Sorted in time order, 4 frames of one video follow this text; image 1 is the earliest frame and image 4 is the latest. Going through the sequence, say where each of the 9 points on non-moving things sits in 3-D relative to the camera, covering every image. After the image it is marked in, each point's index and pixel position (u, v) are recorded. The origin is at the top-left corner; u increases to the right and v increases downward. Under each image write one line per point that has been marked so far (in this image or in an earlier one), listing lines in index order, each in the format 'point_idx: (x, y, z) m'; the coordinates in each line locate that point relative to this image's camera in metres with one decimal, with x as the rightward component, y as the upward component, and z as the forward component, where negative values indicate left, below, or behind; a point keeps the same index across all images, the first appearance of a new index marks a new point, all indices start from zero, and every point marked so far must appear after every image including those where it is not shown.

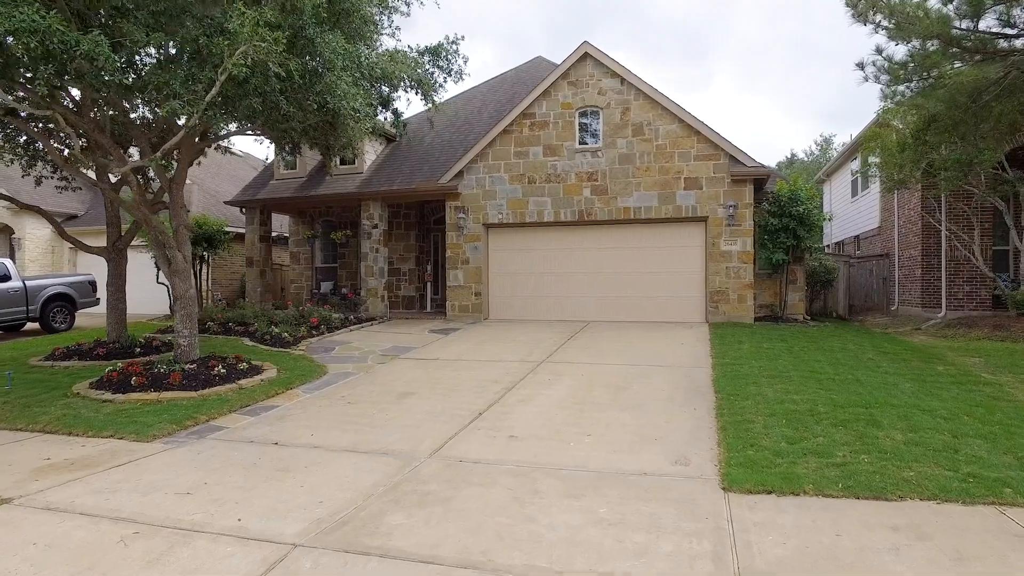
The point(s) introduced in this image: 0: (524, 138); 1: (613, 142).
0: (+0.2, +2.8, +12.7) m
1: (+1.8, +2.6, +12.2) m
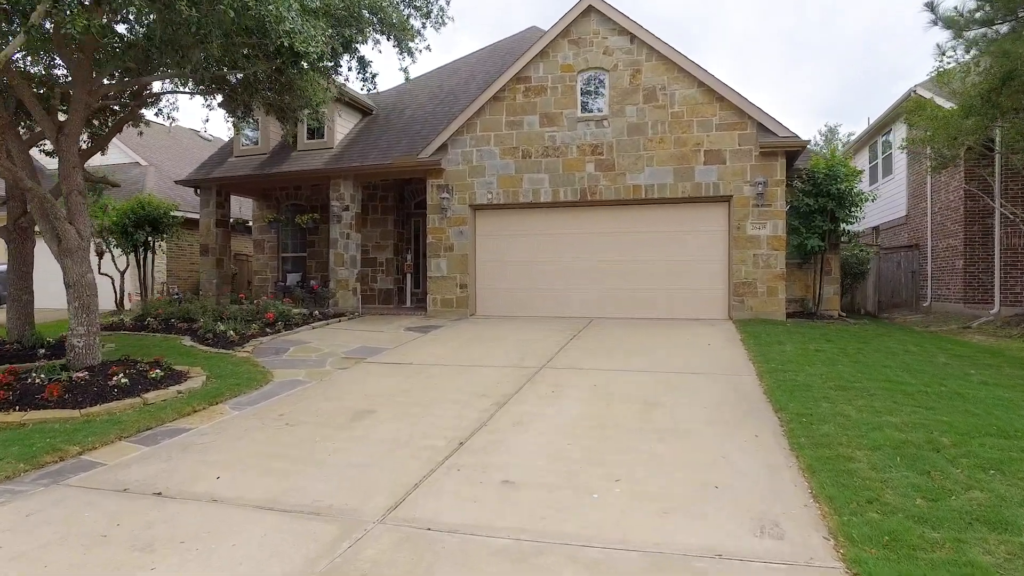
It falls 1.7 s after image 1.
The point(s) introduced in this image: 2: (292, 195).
0: (+0.1, +3.0, +11.0) m
1: (+1.7, +2.7, +10.5) m
2: (-4.4, +1.9, +13.7) m
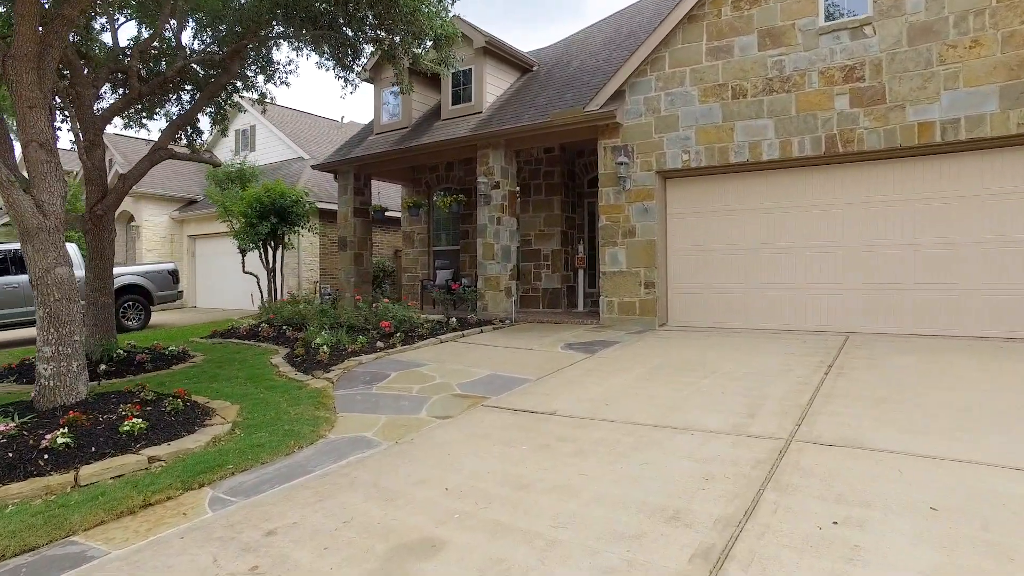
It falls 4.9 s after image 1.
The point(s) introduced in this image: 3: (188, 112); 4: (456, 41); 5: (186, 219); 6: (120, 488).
0: (+2.4, +3.0, +7.6) m
1: (+3.8, +2.8, +6.7) m
2: (-1.2, +1.9, +11.5) m
3: (-3.7, +2.0, +7.7) m
4: (-0.7, +3.0, +8.3) m
5: (-7.7, +1.6, +16.0) m
6: (-1.9, -1.0, +3.2) m
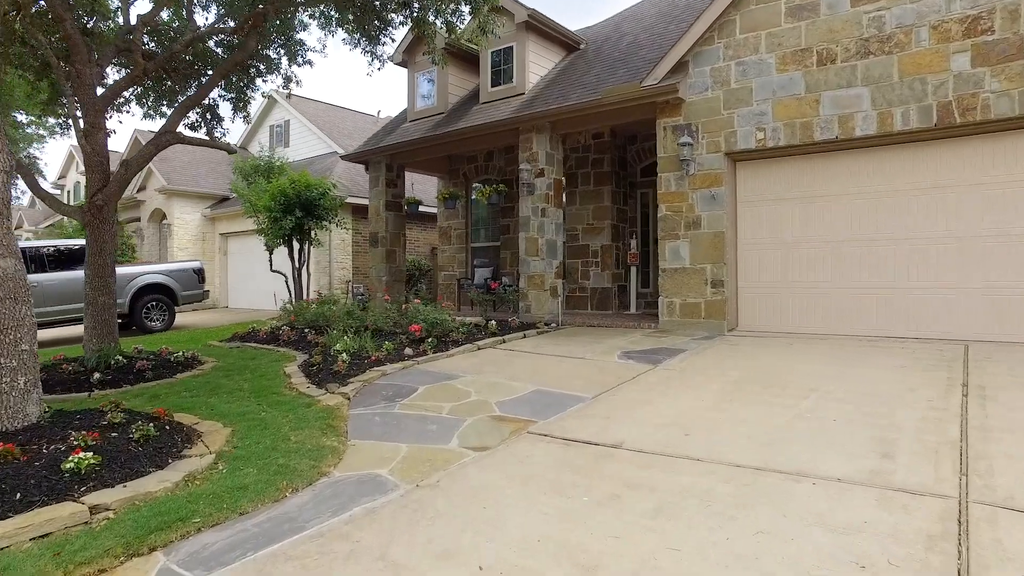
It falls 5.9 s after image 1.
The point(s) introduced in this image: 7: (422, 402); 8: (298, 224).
0: (+2.9, +3.0, +6.5) m
1: (+4.2, +2.8, +5.5) m
2: (-0.5, +1.9, +10.6) m
3: (-3.2, +2.0, +7.0) m
4: (-0.2, +3.0, +7.3) m
5: (-6.7, +1.6, +15.5) m
6: (-1.7, -0.9, +2.4) m
7: (-0.6, -0.8, +4.5) m
8: (-3.0, +0.9, +9.6) m
